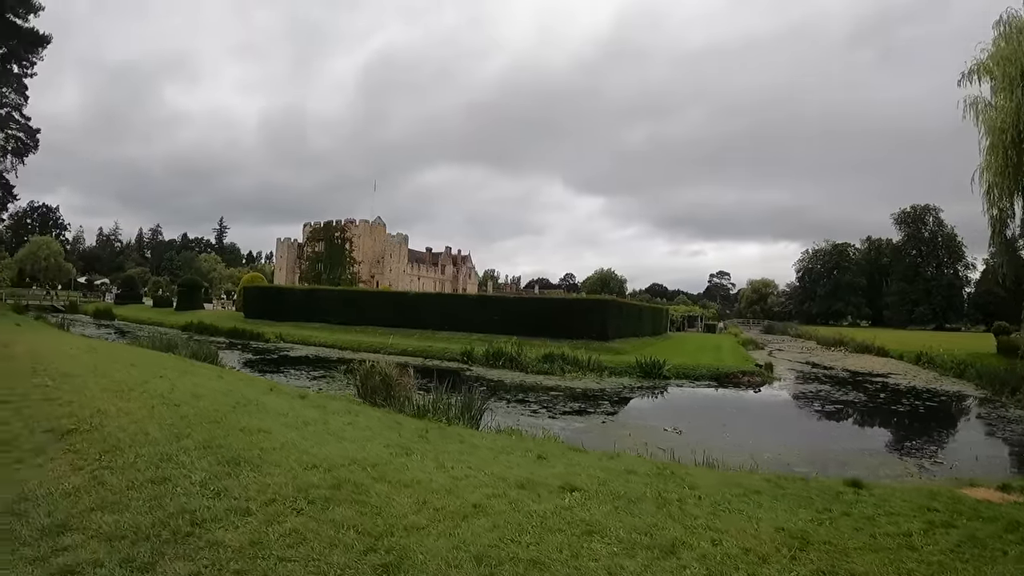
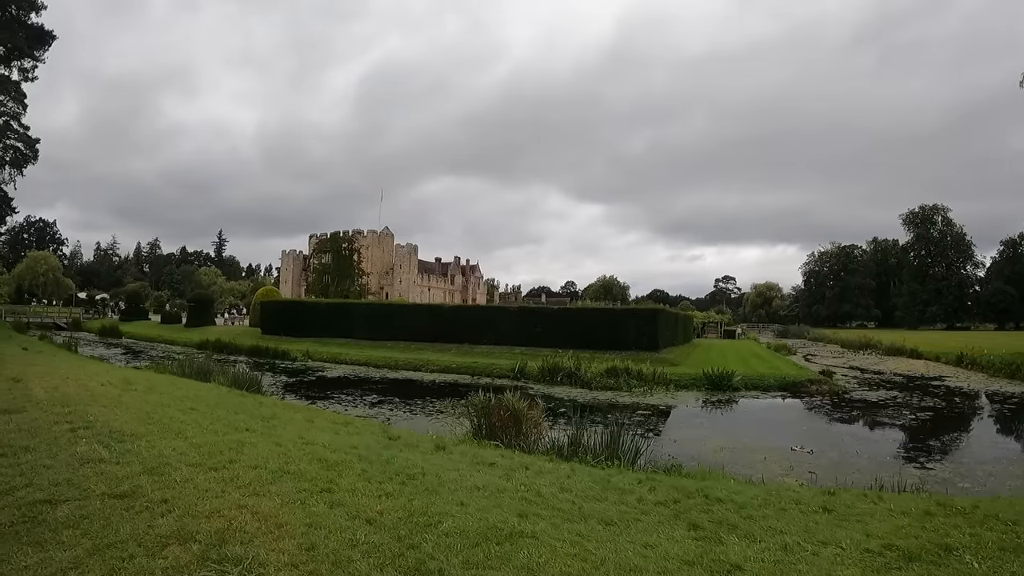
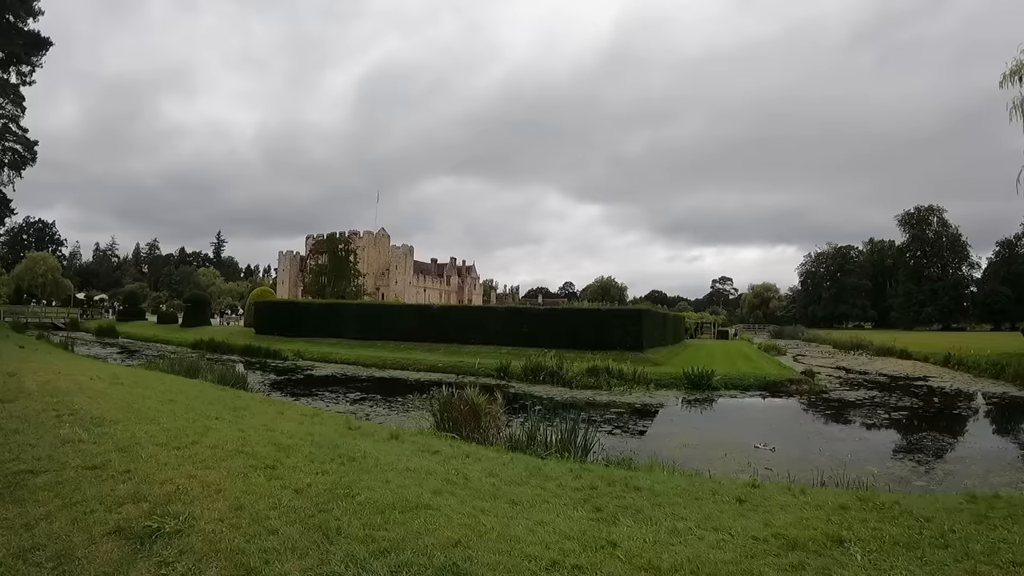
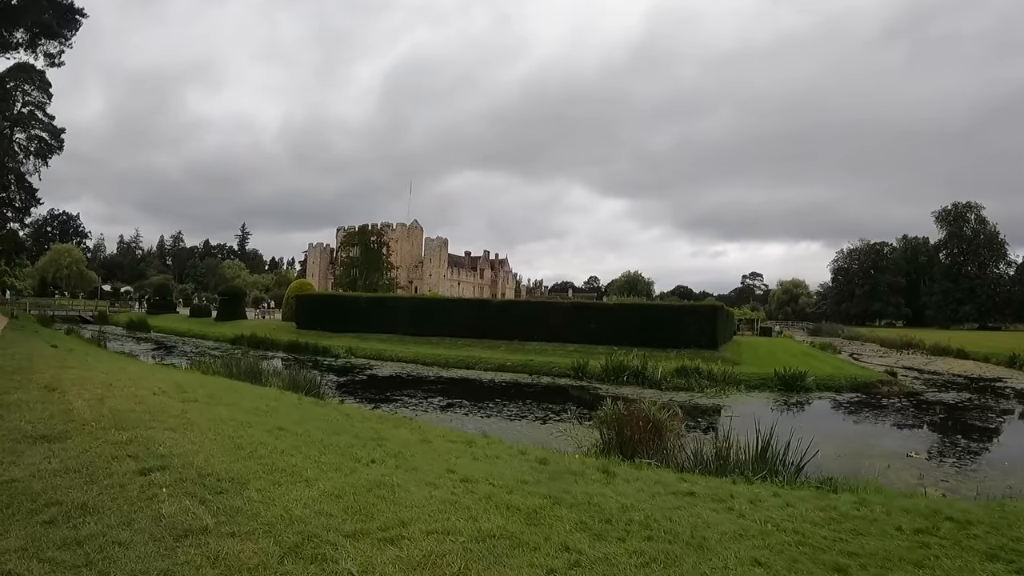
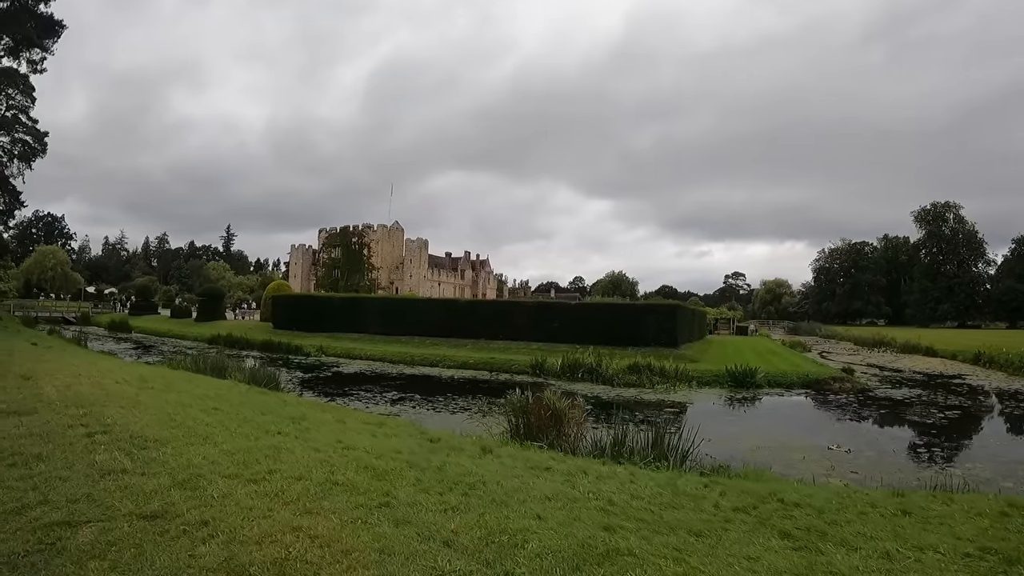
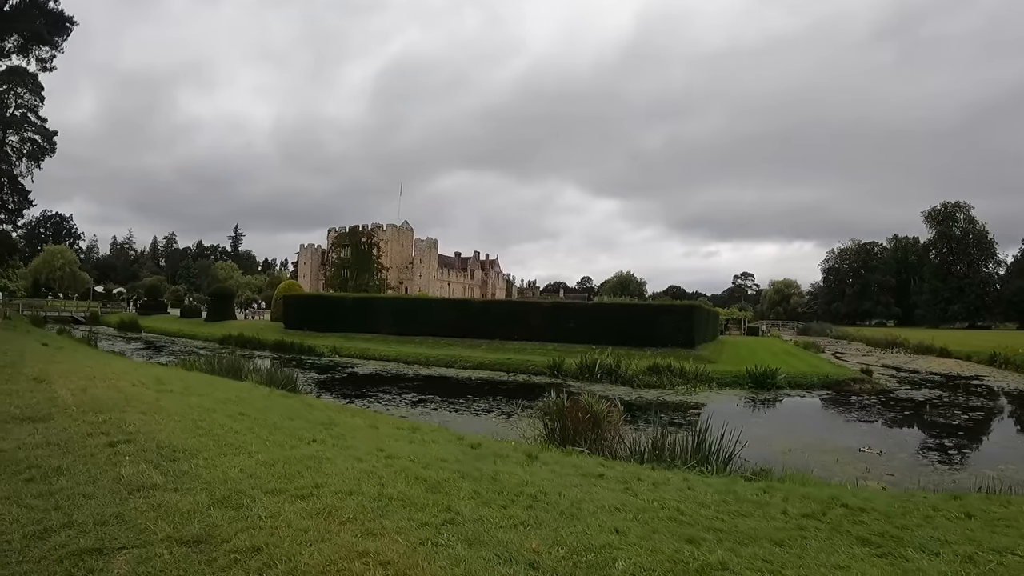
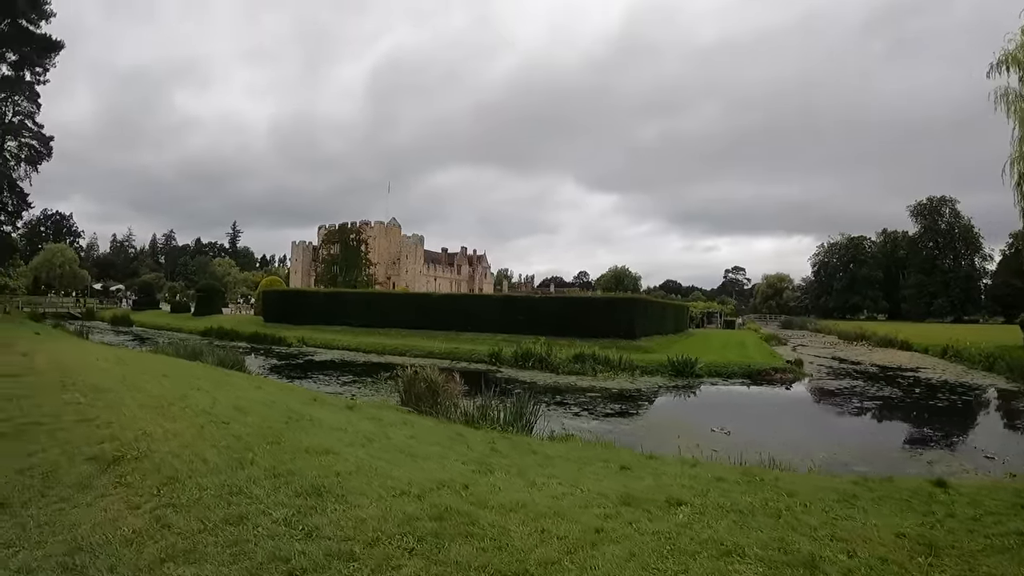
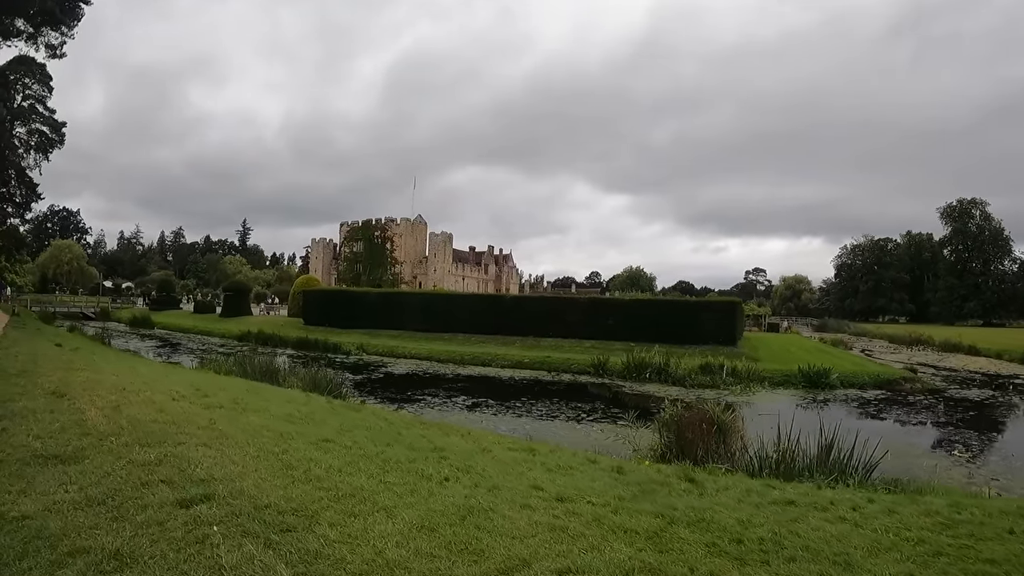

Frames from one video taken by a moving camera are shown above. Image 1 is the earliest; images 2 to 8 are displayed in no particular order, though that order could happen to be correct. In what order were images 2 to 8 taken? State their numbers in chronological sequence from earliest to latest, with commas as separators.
7, 3, 2, 5, 6, 4, 8
